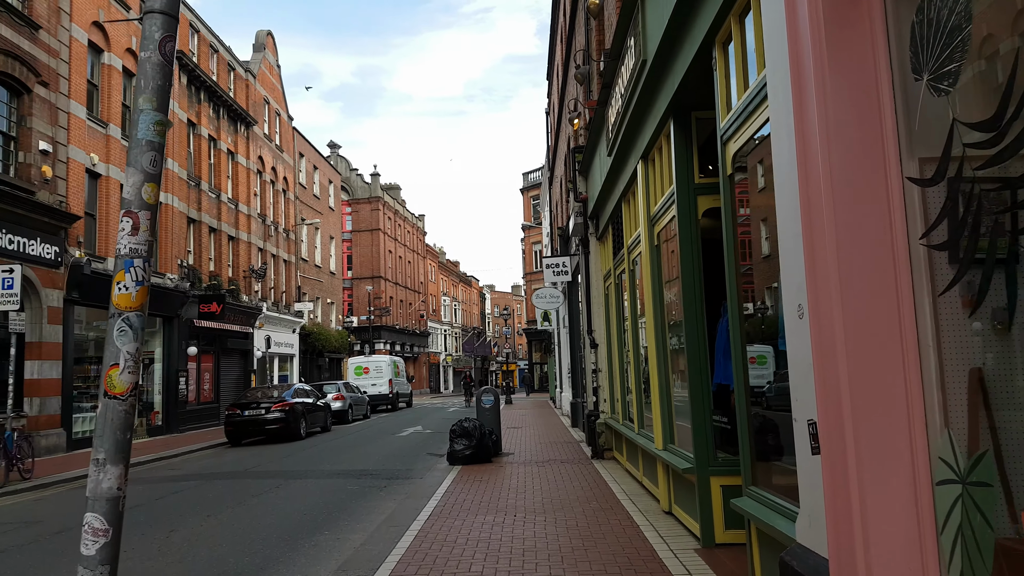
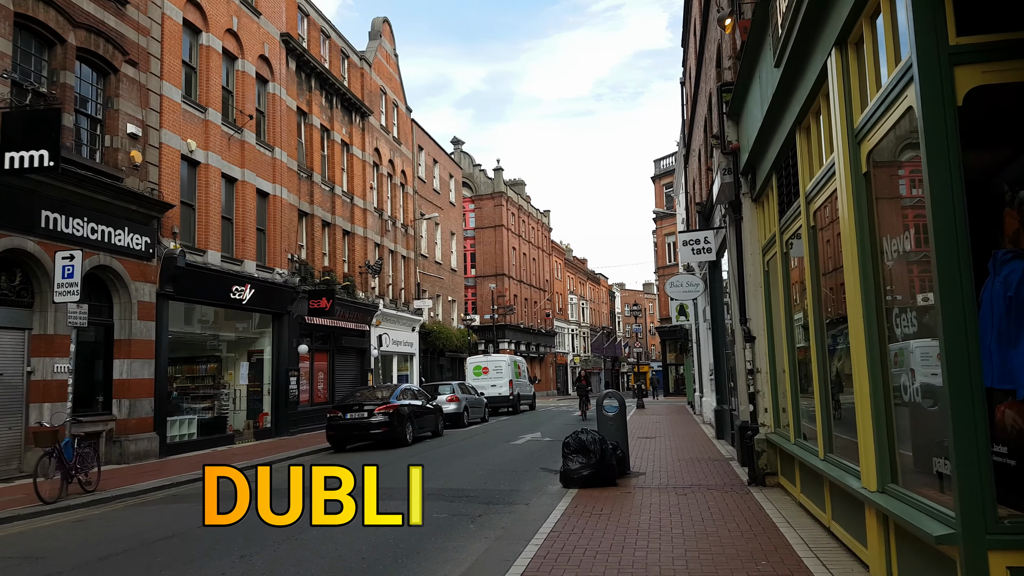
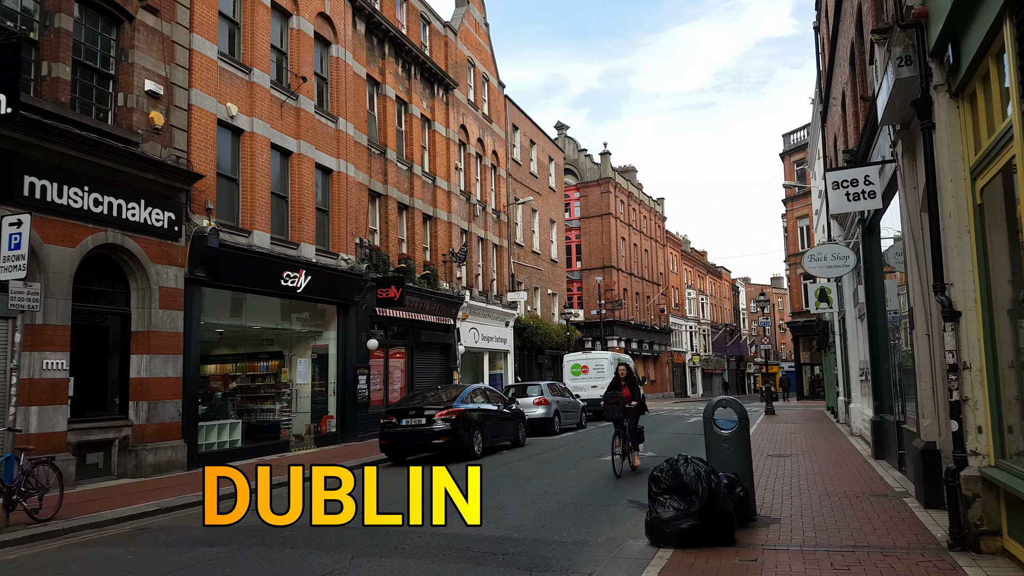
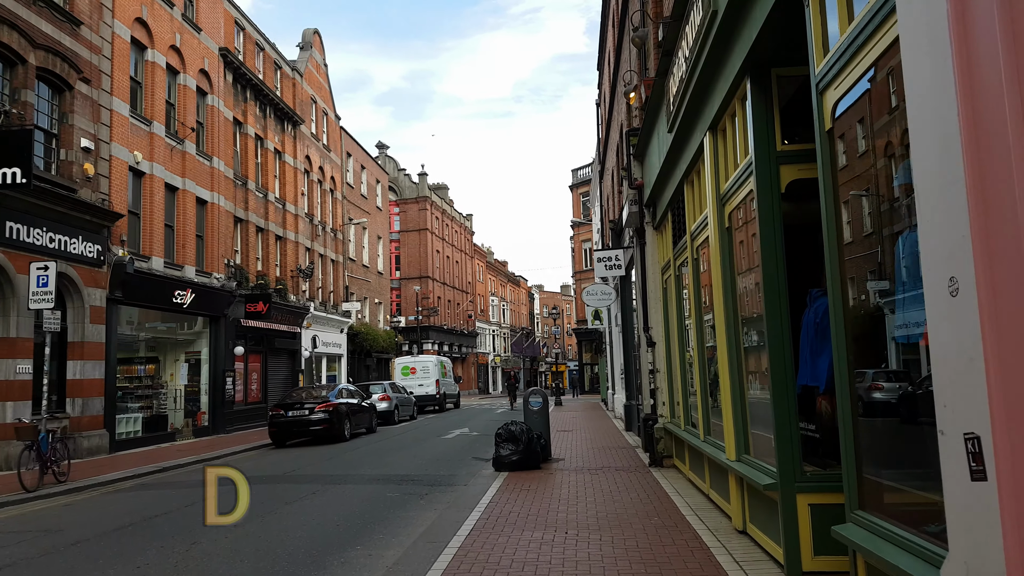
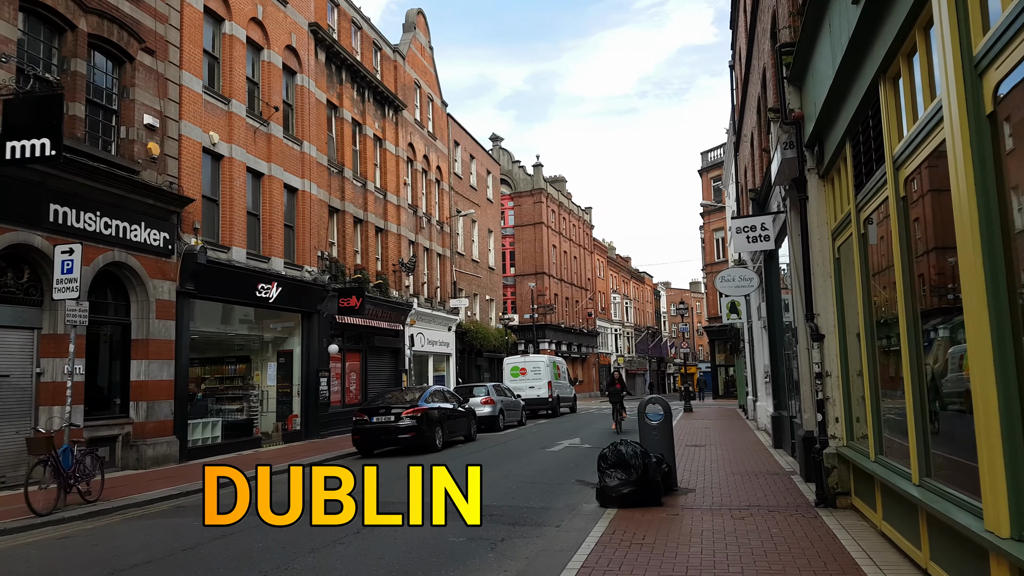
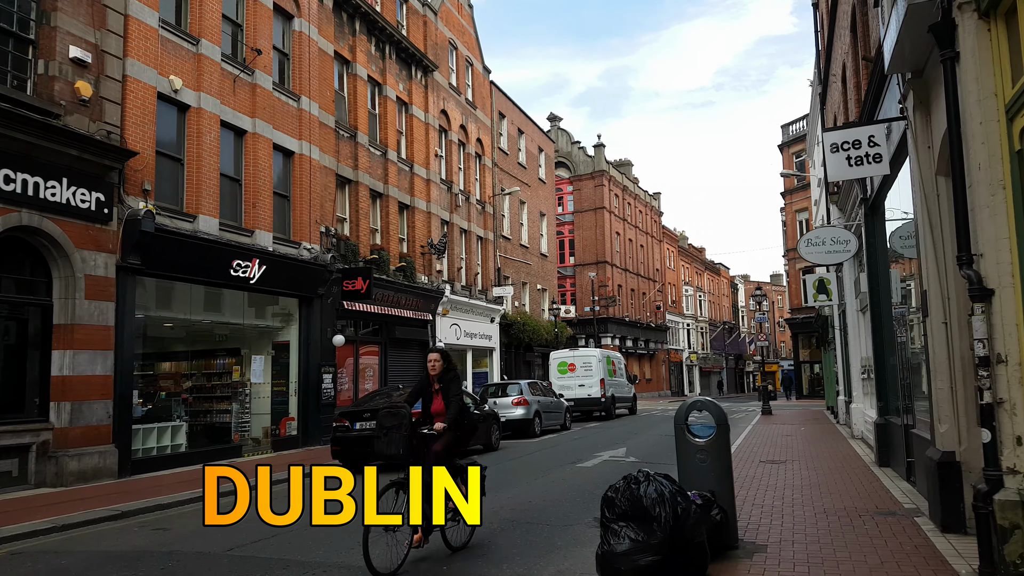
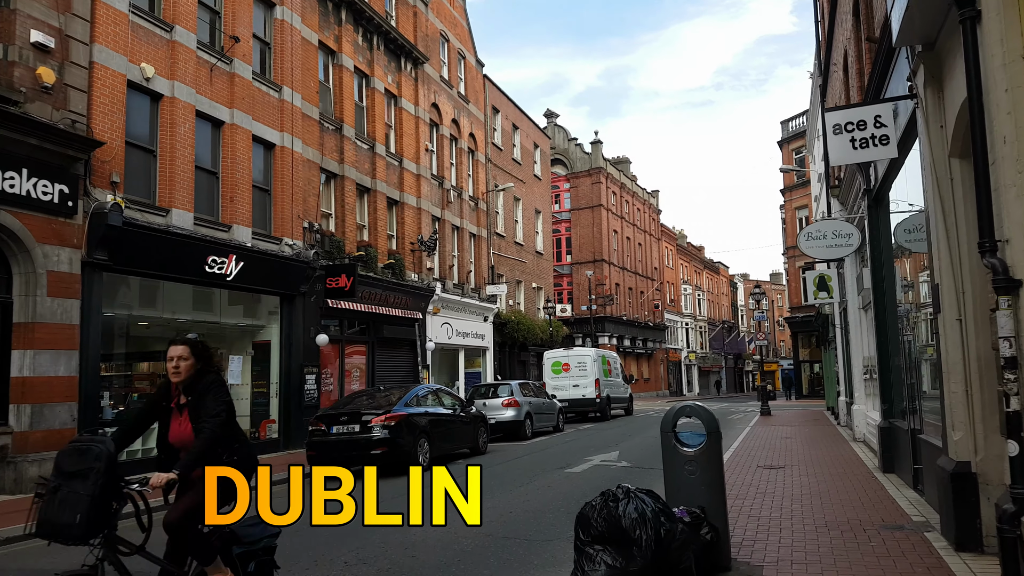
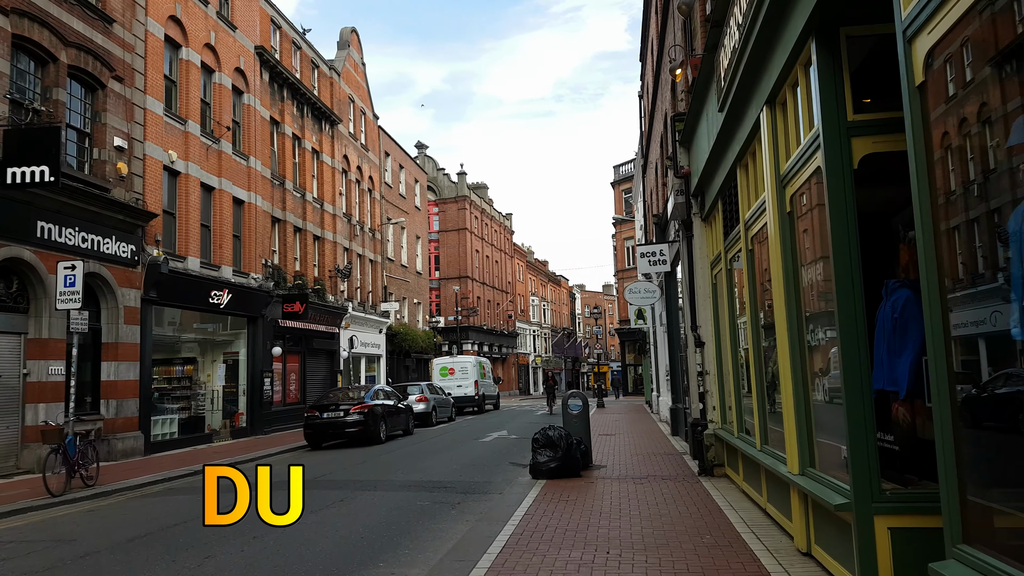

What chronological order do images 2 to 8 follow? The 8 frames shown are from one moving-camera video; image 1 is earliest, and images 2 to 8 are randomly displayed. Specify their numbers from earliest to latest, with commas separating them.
4, 8, 2, 5, 3, 6, 7
